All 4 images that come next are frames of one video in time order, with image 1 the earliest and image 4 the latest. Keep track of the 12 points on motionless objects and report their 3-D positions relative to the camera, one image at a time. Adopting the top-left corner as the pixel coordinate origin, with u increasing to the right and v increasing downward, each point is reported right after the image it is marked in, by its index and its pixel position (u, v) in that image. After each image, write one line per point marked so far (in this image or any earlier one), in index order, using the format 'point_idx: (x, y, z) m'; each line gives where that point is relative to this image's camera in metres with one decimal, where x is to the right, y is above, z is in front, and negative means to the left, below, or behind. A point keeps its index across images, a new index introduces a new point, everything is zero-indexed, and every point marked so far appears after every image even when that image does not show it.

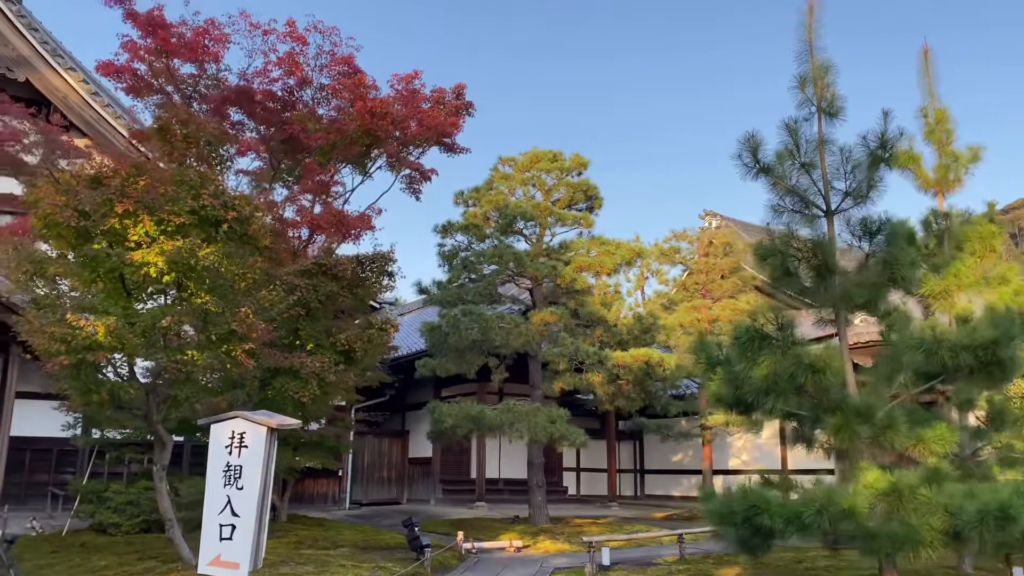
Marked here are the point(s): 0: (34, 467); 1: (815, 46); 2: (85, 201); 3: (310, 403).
0: (-6.9, -2.6, +12.0) m
1: (+2.3, +1.8, +6.3) m
2: (-3.0, +0.6, +5.8) m
3: (-1.8, -1.0, +7.3) m
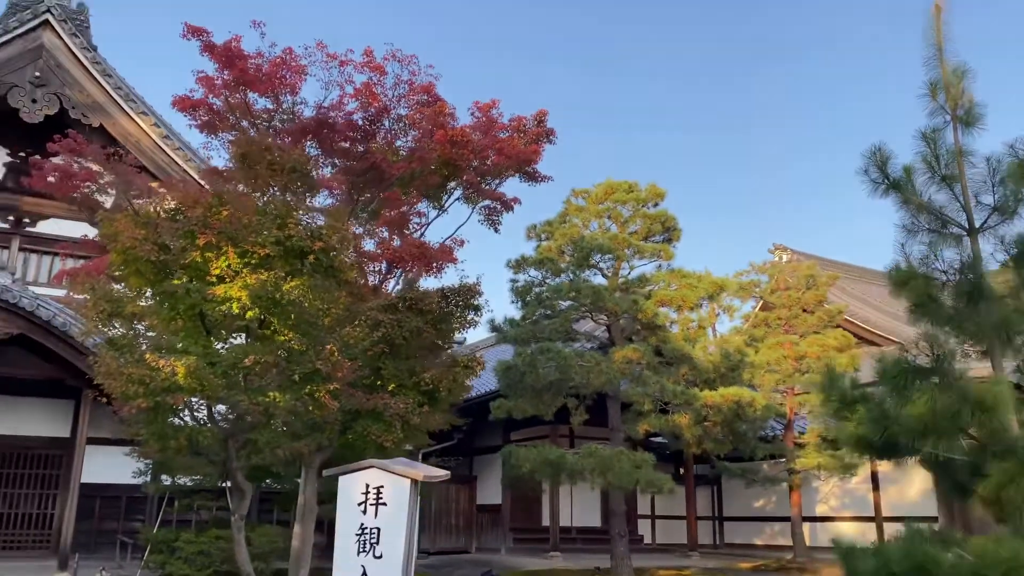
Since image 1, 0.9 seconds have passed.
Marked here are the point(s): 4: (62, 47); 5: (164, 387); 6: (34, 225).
0: (-5.8, -3.2, +11.8) m
1: (+3.0, +1.6, +5.8) m
2: (-2.3, +0.4, +5.5) m
3: (-1.0, -1.3, +6.8) m
4: (-6.9, +3.7, +12.7) m
5: (-2.2, -0.6, +5.4) m
6: (-7.4, +1.0, +13.0) m
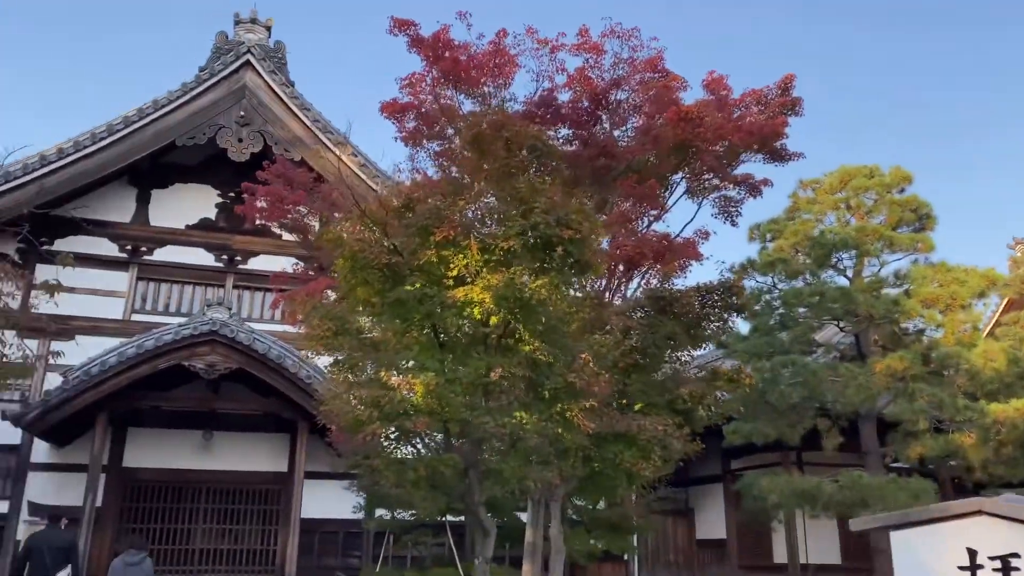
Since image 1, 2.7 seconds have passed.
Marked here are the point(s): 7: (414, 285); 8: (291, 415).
0: (-2.6, -3.6, +11.5) m
1: (+4.4, +1.9, +4.0) m
2: (-0.7, +0.3, +4.8) m
3: (+0.9, -1.3, +5.8) m
4: (-3.9, +3.2, +12.9) m
5: (-0.6, -0.7, +4.7) m
6: (-4.2, +0.4, +13.2) m
7: (-0.6, 0.0, +4.8) m
8: (-3.0, -1.7, +11.3) m
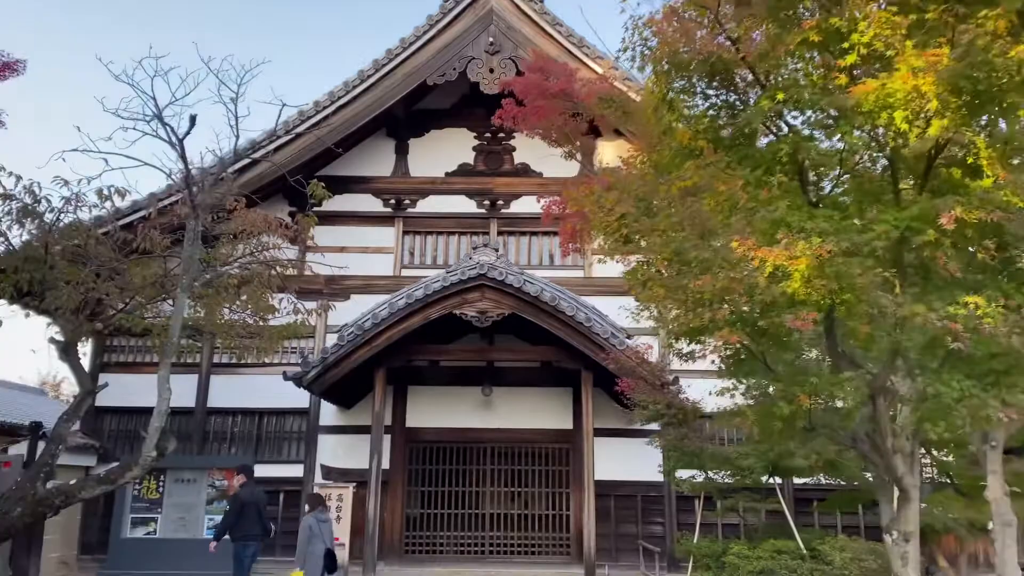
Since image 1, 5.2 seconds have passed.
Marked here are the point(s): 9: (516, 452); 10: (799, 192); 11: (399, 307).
0: (+1.3, -2.8, +10.1) m
1: (+5.3, +2.9, +0.7) m
2: (+0.8, +0.9, +3.0) m
3: (+2.8, -0.5, +3.5) m
4: (0.0, +4.0, +11.7) m
5: (+0.9, 0.0, +2.9) m
6: (0.0, +1.2, +12.1) m
7: (+0.9, +0.7, +3.0) m
8: (+0.7, -0.9, +9.9) m
9: (0.0, -2.0, +10.5) m
10: (+1.1, +0.3, +3.0) m
11: (-1.3, -0.2, +9.6) m
